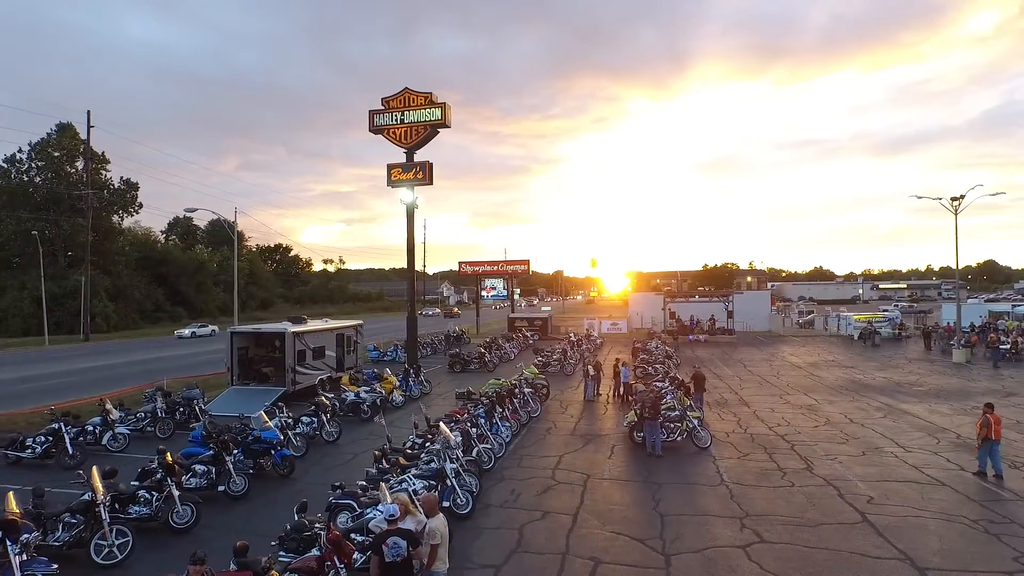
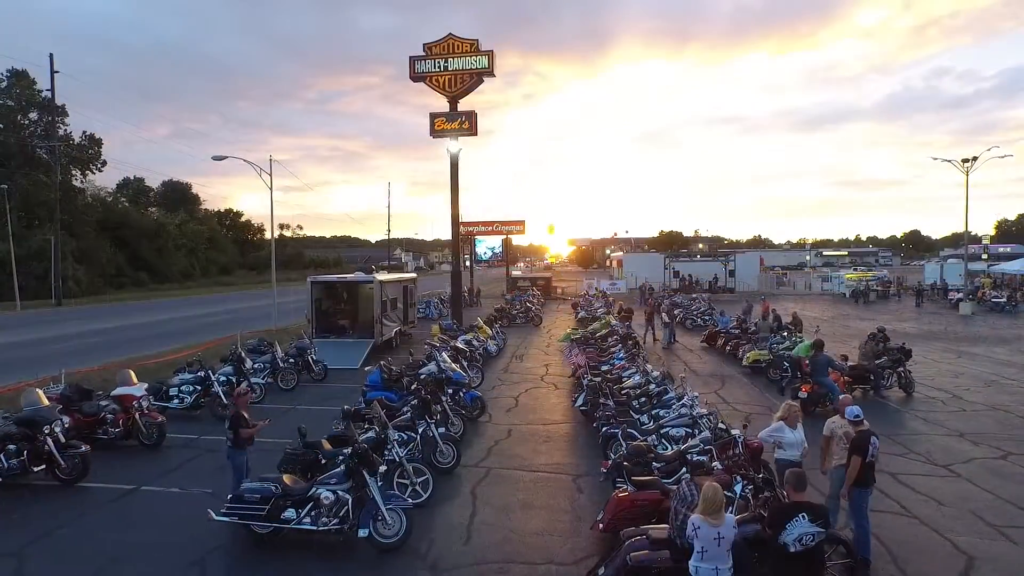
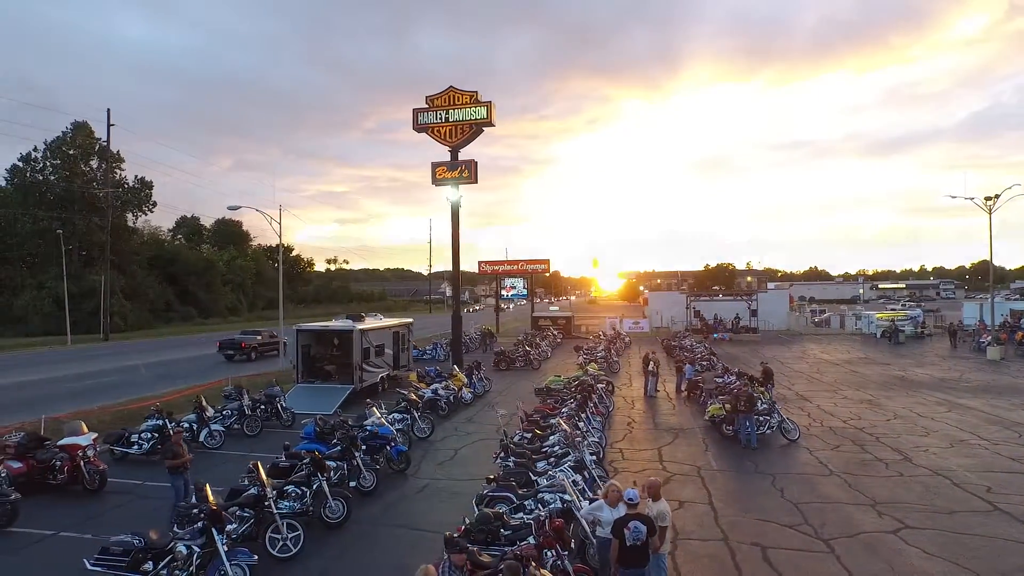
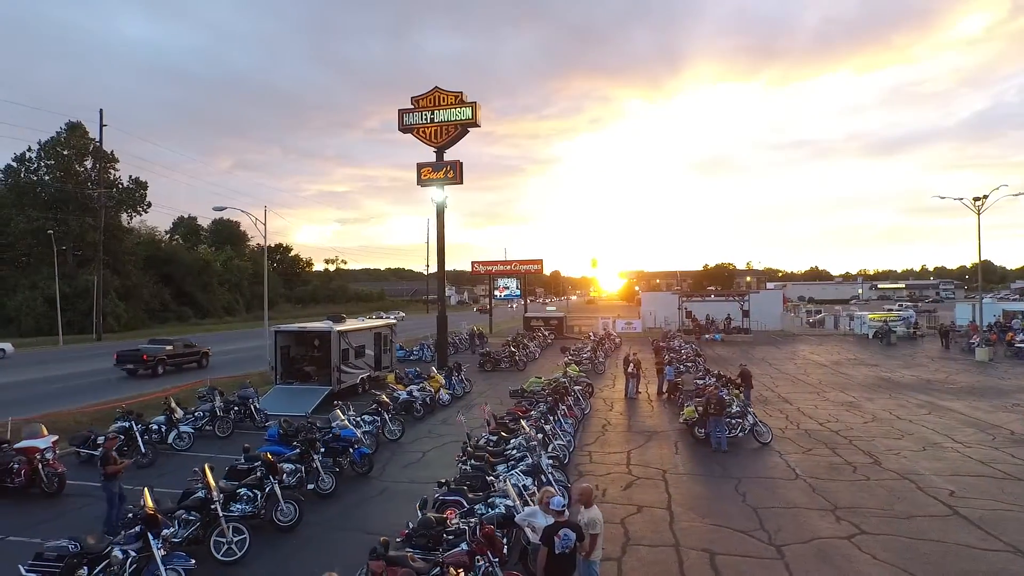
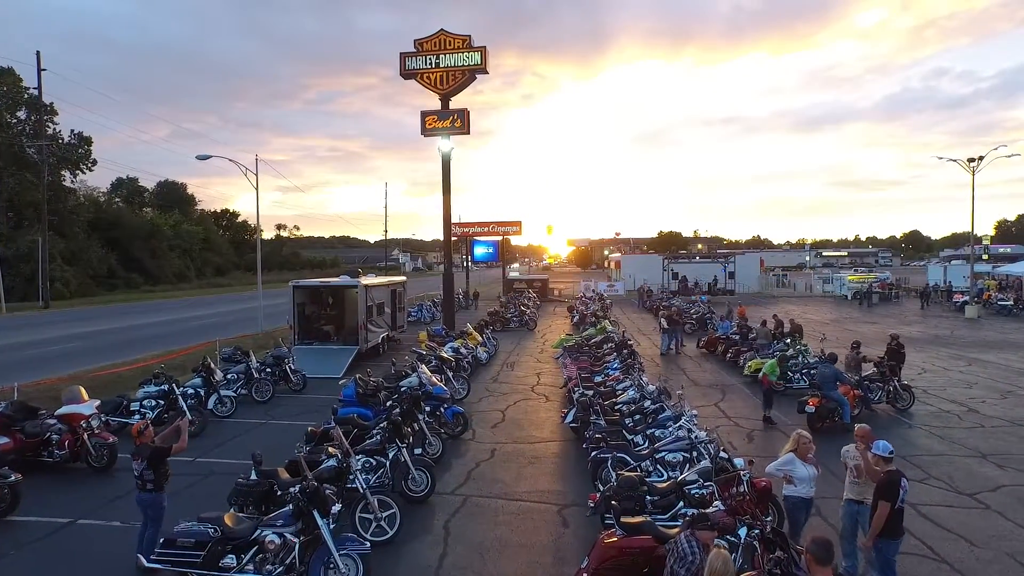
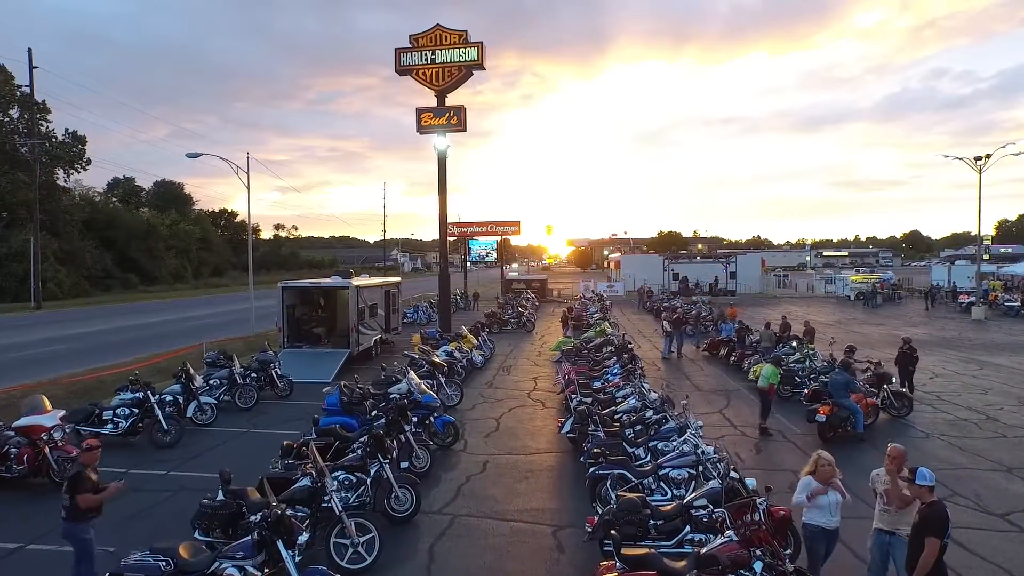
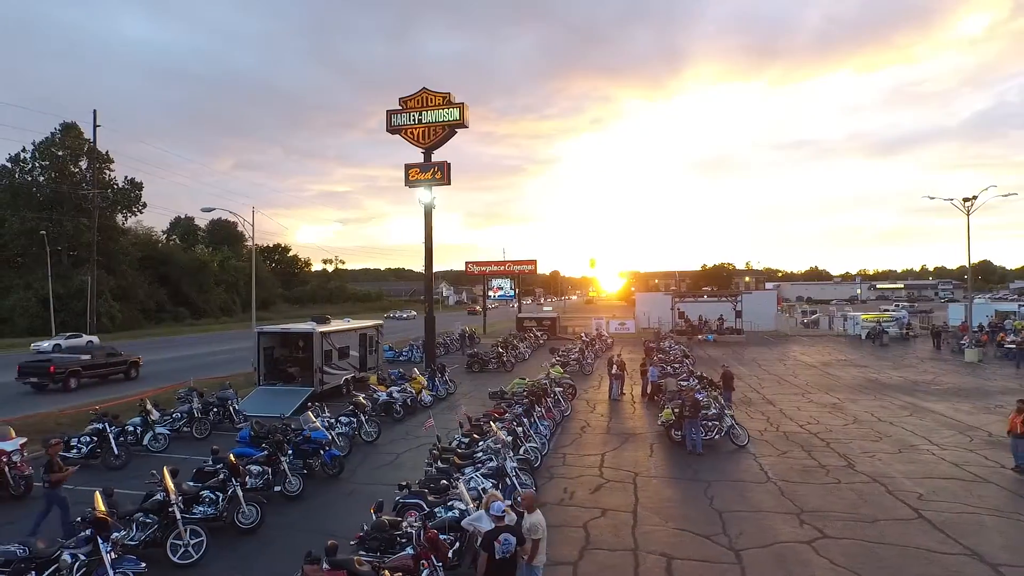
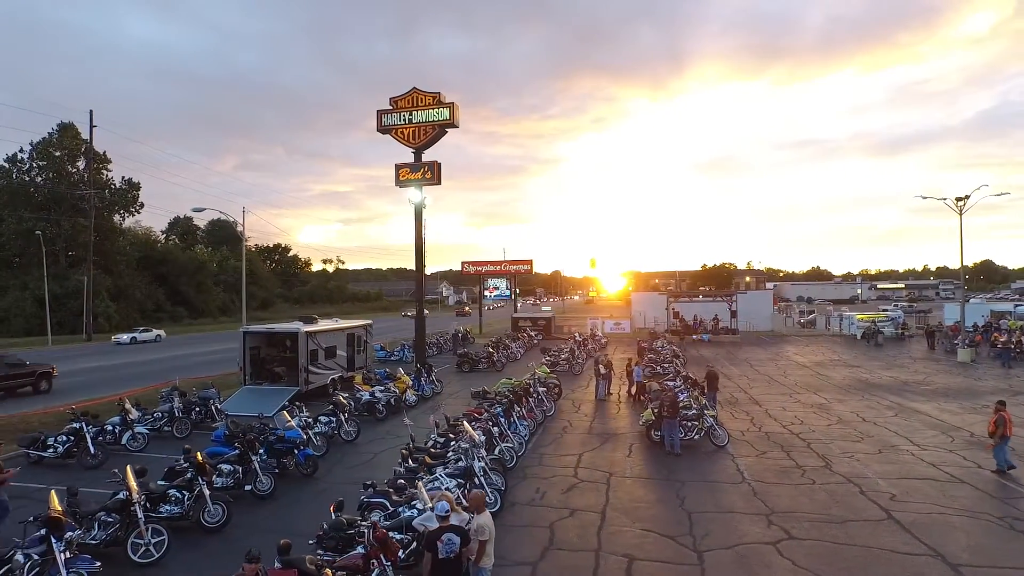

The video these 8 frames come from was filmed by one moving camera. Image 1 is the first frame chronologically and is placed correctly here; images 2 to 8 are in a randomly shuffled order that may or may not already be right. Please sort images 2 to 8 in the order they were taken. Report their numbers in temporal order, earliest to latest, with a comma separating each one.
8, 7, 4, 3, 2, 5, 6
